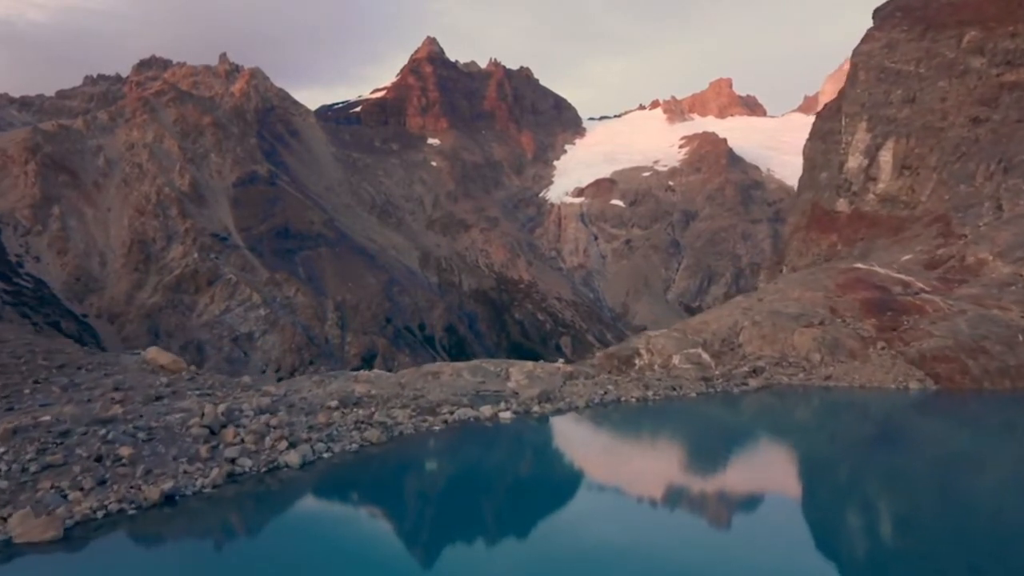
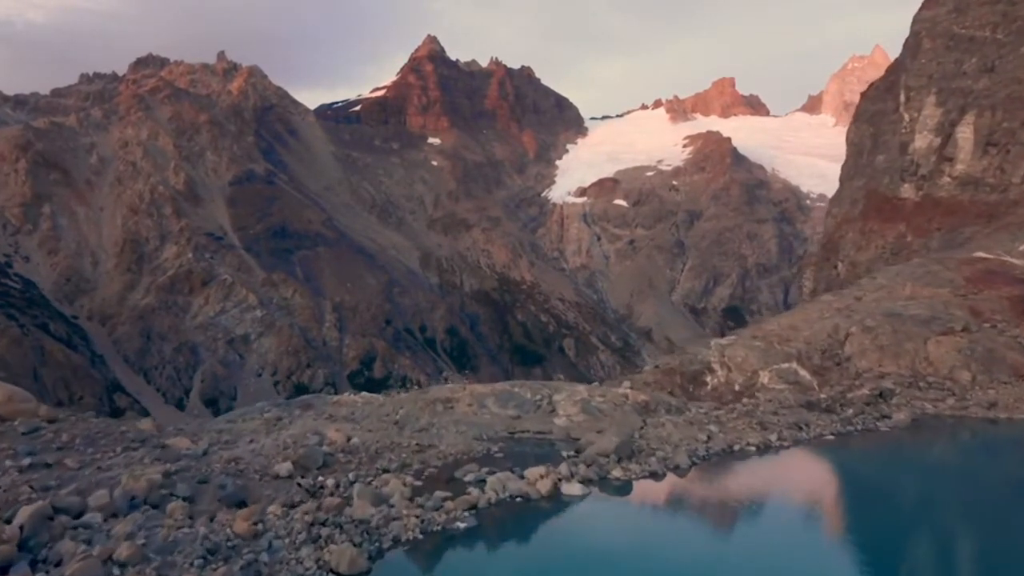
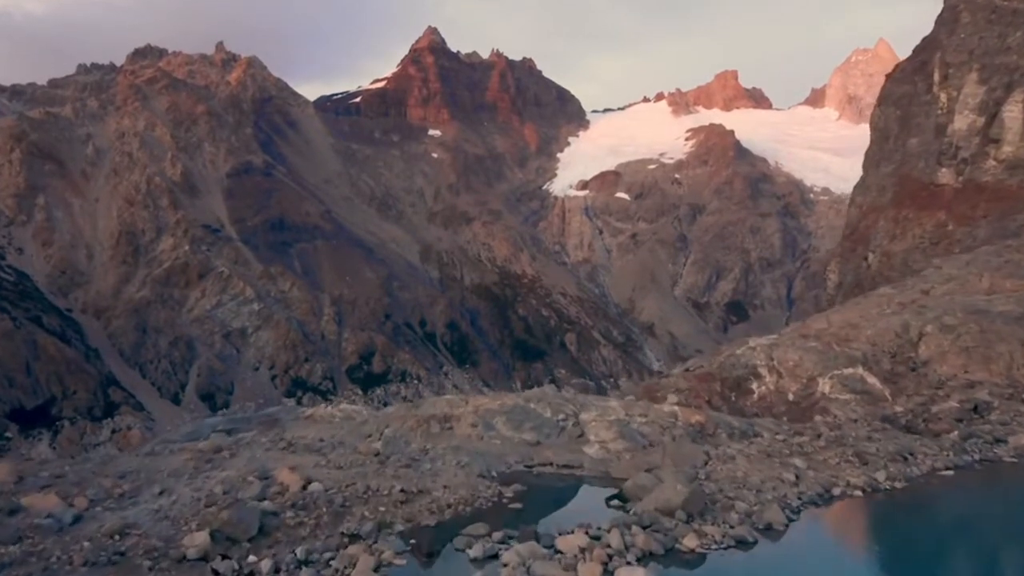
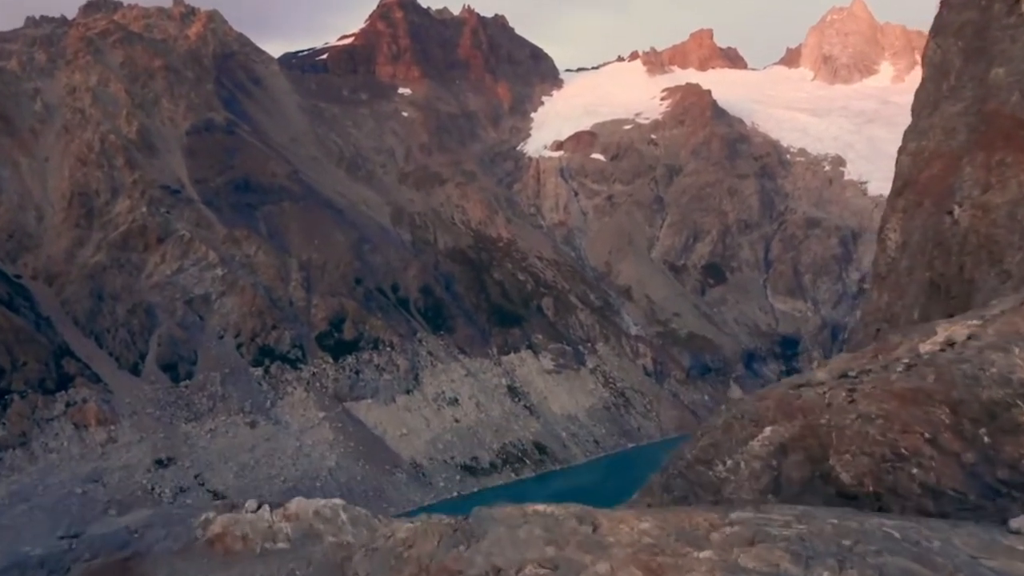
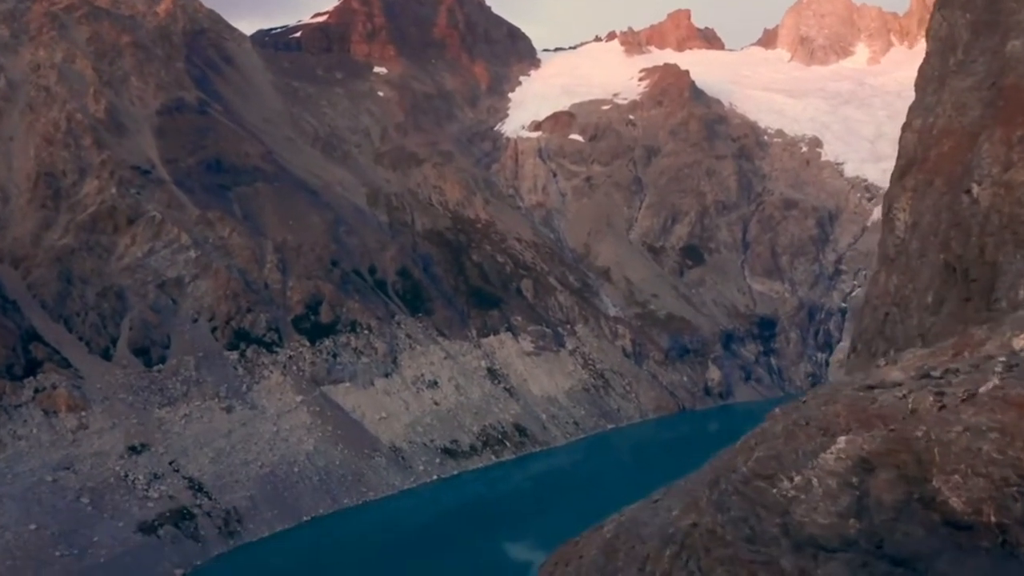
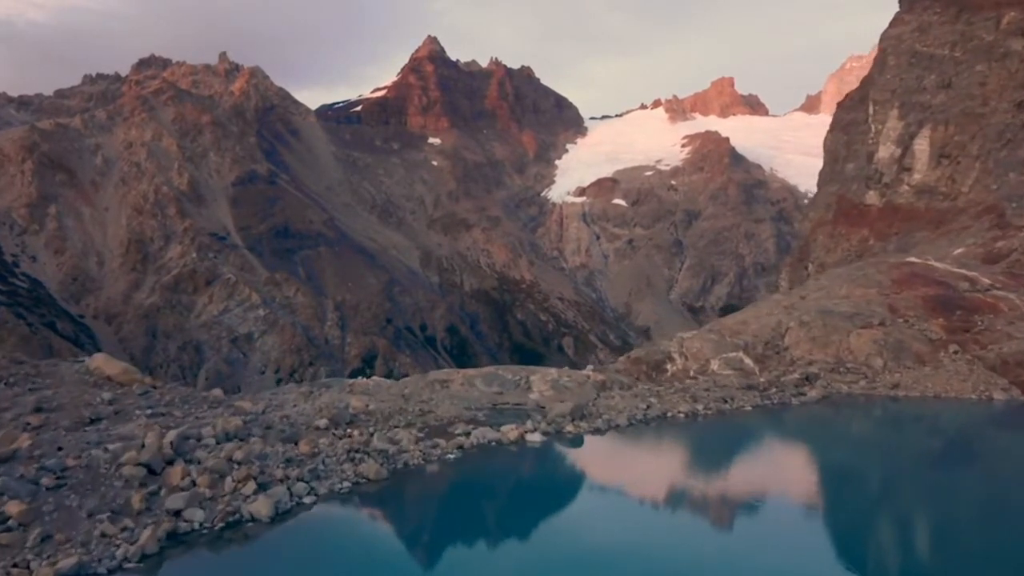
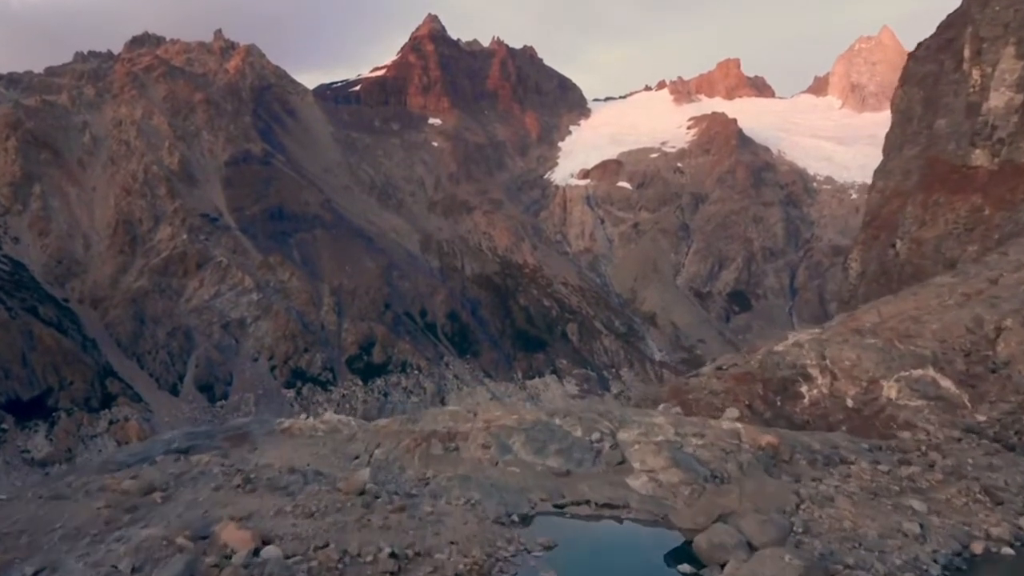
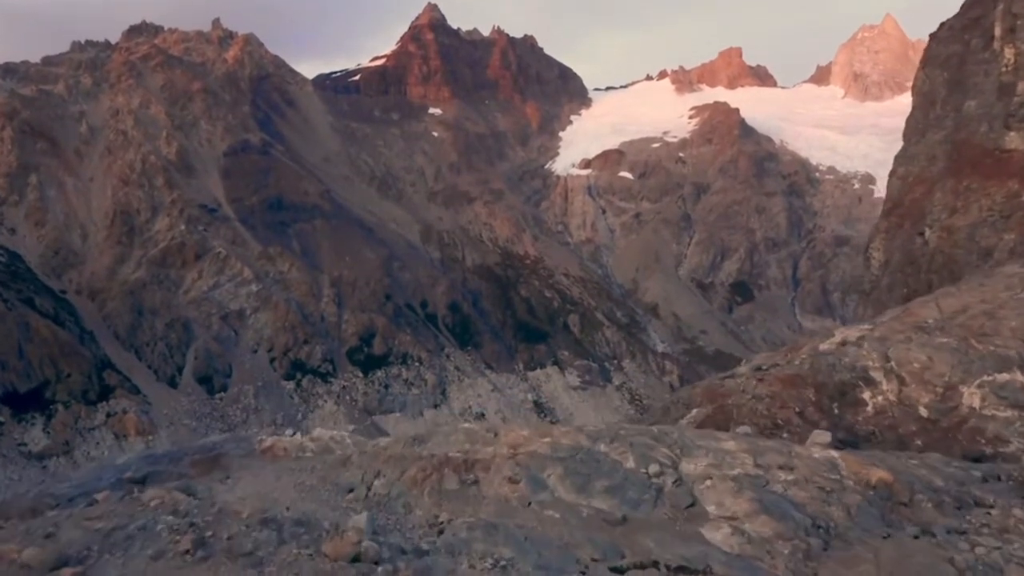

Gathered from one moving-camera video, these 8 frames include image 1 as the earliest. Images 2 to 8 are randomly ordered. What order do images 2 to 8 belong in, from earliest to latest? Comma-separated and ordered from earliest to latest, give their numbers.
6, 2, 3, 7, 8, 4, 5
